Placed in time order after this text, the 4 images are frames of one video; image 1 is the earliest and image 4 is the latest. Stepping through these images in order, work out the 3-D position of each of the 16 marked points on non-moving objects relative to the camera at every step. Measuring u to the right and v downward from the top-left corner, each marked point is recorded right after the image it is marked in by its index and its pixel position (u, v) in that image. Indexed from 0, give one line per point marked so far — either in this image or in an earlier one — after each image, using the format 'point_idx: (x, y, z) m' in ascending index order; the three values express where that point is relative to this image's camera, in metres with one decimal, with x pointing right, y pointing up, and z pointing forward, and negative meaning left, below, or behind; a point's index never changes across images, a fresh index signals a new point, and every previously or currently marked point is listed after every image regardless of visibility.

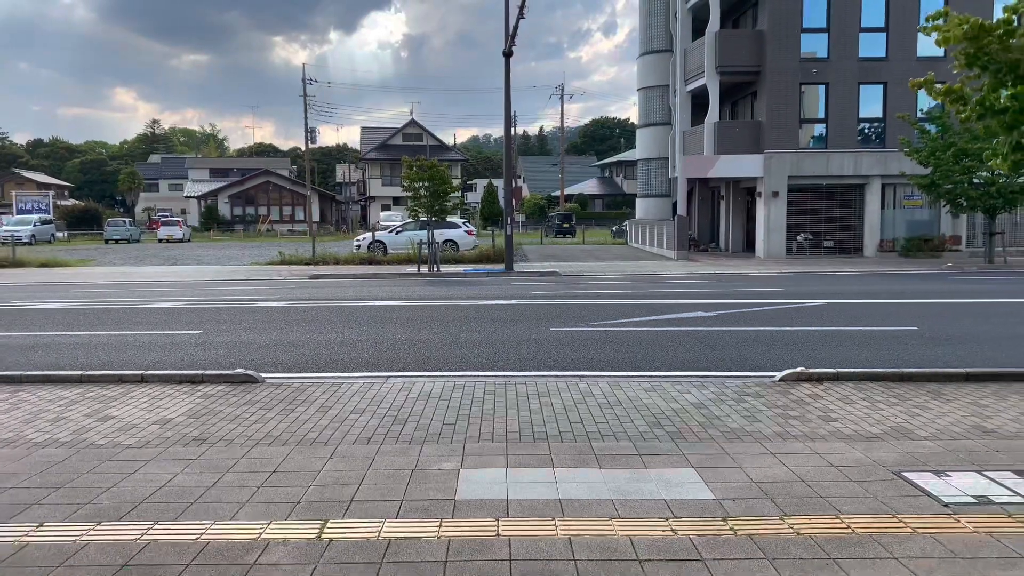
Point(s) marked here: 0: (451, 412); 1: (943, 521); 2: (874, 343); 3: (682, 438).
0: (-0.5, -1.1, +6.4) m
1: (+2.4, -1.3, +4.1) m
2: (+4.8, -0.7, +9.6) m
3: (+1.3, -1.1, +5.7) m
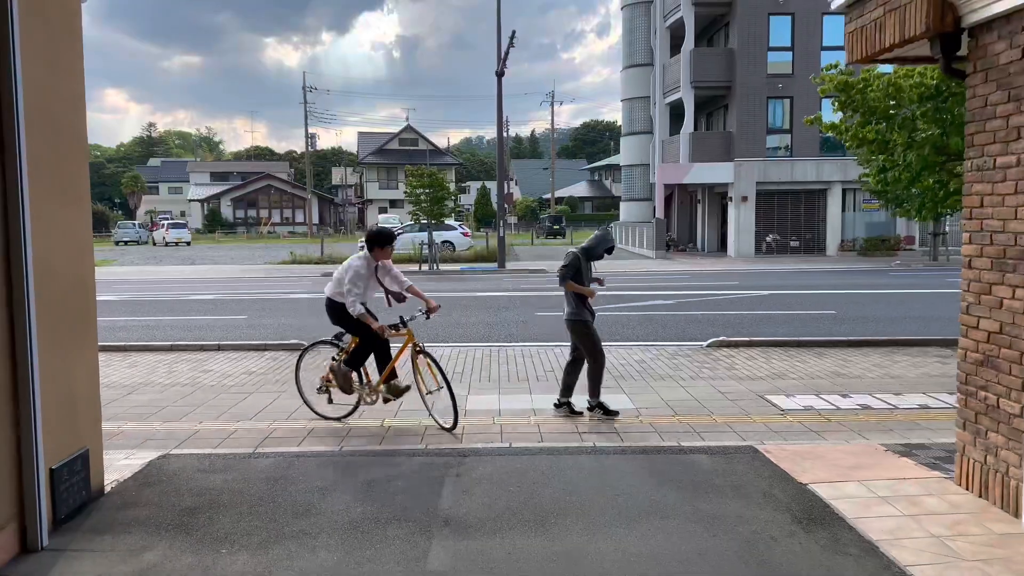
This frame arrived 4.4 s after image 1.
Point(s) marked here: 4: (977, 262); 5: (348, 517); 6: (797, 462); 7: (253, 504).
0: (-0.6, -0.9, +8.8) m
1: (+2.3, -1.1, +6.5) m
2: (+4.6, -0.6, +12.0) m
3: (+1.2, -1.0, +8.0) m
4: (+2.7, +0.2, +4.3) m
5: (-0.9, -1.3, +4.2) m
6: (+2.0, -1.2, +5.1) m
7: (-1.6, -1.3, +4.4) m
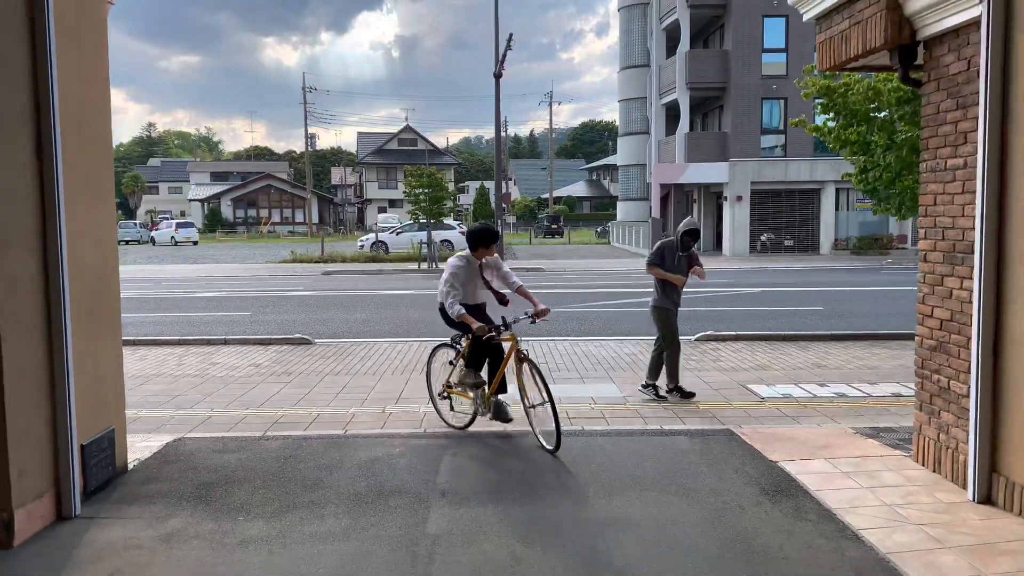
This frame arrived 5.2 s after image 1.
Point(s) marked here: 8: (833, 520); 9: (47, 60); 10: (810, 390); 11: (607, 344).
0: (-0.7, -0.9, +9.1) m
1: (+2.3, -1.1, +6.9) m
2: (+4.6, -0.5, +12.4) m
3: (+1.2, -0.9, +8.4) m
4: (+2.7, +0.2, +4.7) m
5: (-1.0, -1.3, +4.6) m
6: (+1.9, -1.2, +5.5) m
7: (-1.6, -1.3, +4.8) m
8: (+1.8, -1.3, +4.1) m
9: (-2.6, +1.3, +4.0) m
10: (+3.0, -1.0, +7.3) m
11: (+1.3, -0.8, +10.0) m
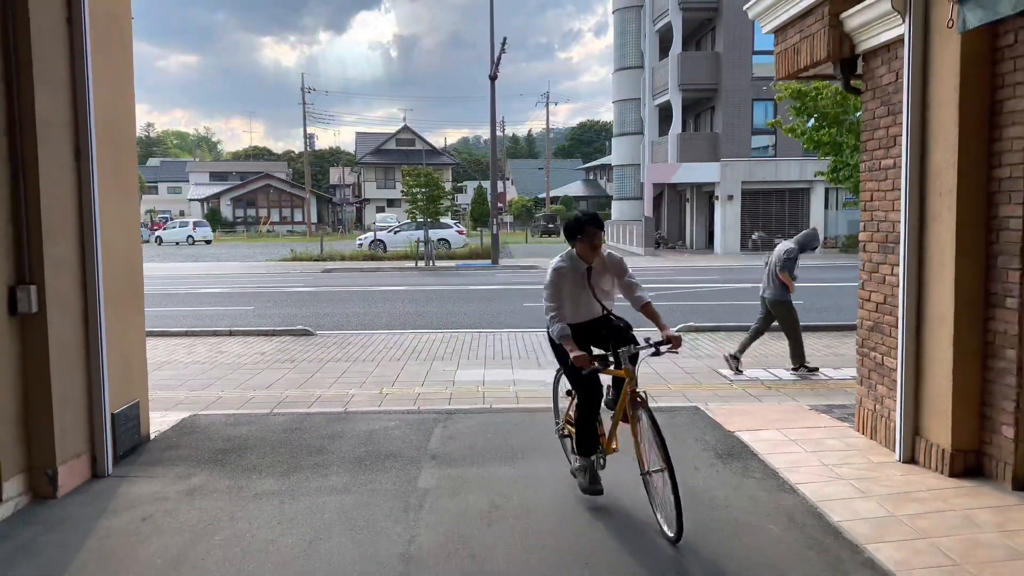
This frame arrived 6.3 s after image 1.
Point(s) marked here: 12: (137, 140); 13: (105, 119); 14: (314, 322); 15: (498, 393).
0: (-0.8, -0.8, +9.7) m
1: (+2.1, -1.0, +7.4) m
2: (+4.4, -0.4, +12.9) m
3: (+1.0, -0.8, +9.0) m
4: (+2.6, +0.3, +5.3) m
5: (-1.1, -1.2, +5.1) m
6: (+1.8, -1.1, +6.1) m
7: (-1.7, -1.2, +5.4) m
8: (+1.7, -1.2, +4.6) m
9: (-2.7, +1.3, +4.6) m
10: (+2.9, -0.9, +7.9) m
11: (+1.2, -0.7, +10.6) m
12: (-2.7, +1.0, +5.3) m
13: (-2.7, +1.1, +4.9) m
14: (-3.4, -0.6, +12.5) m
15: (-0.1, -1.0, +7.1) m
